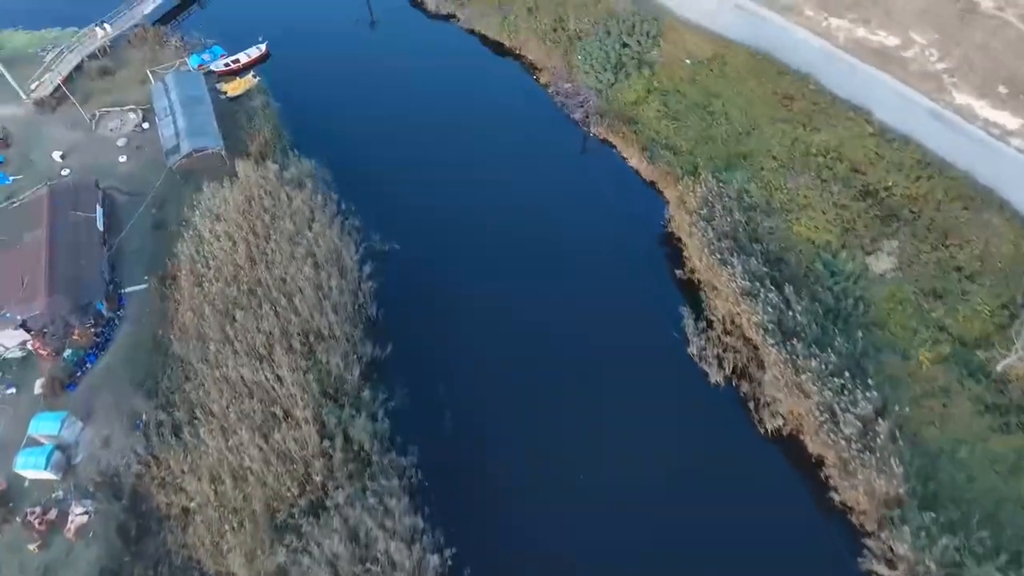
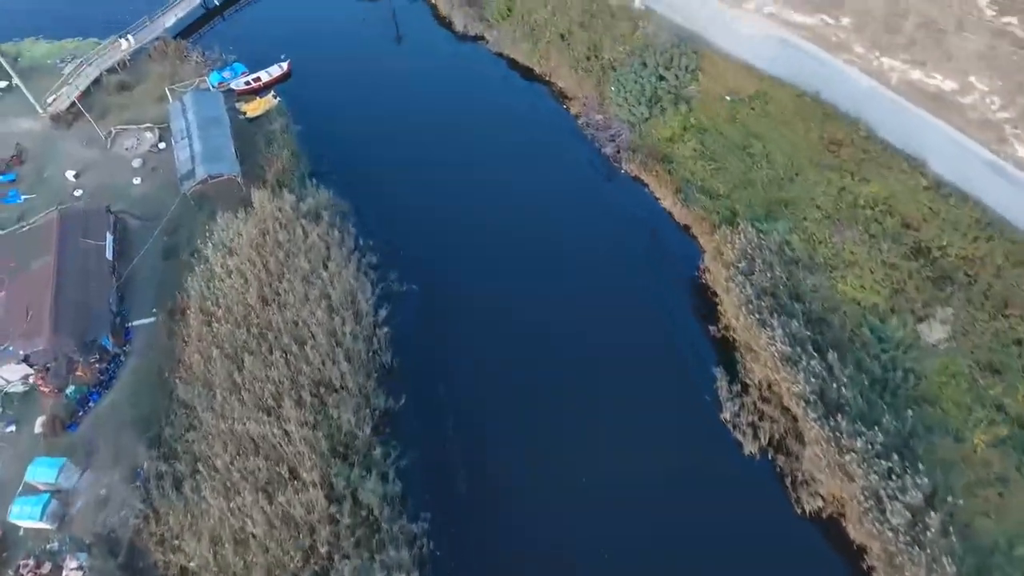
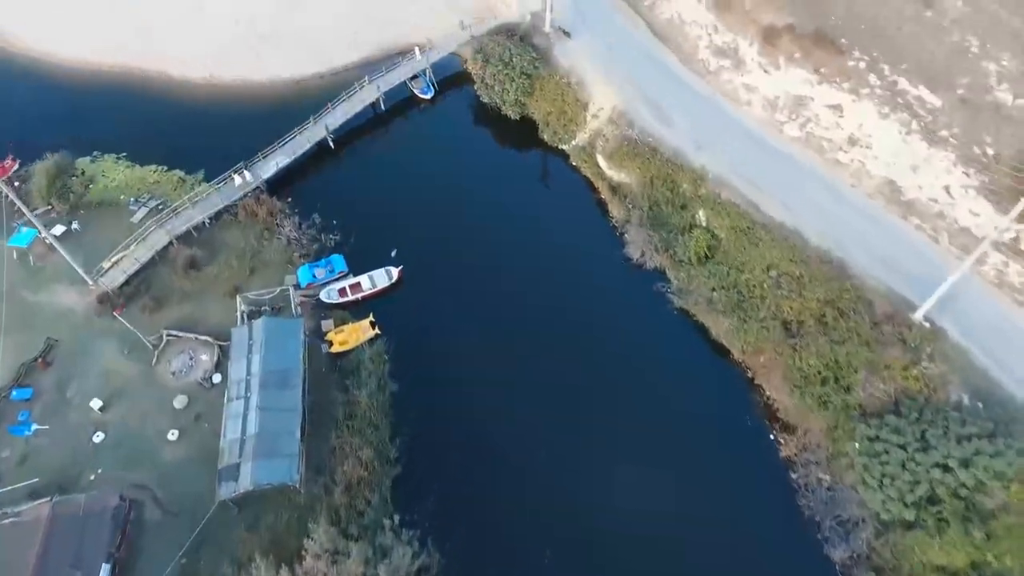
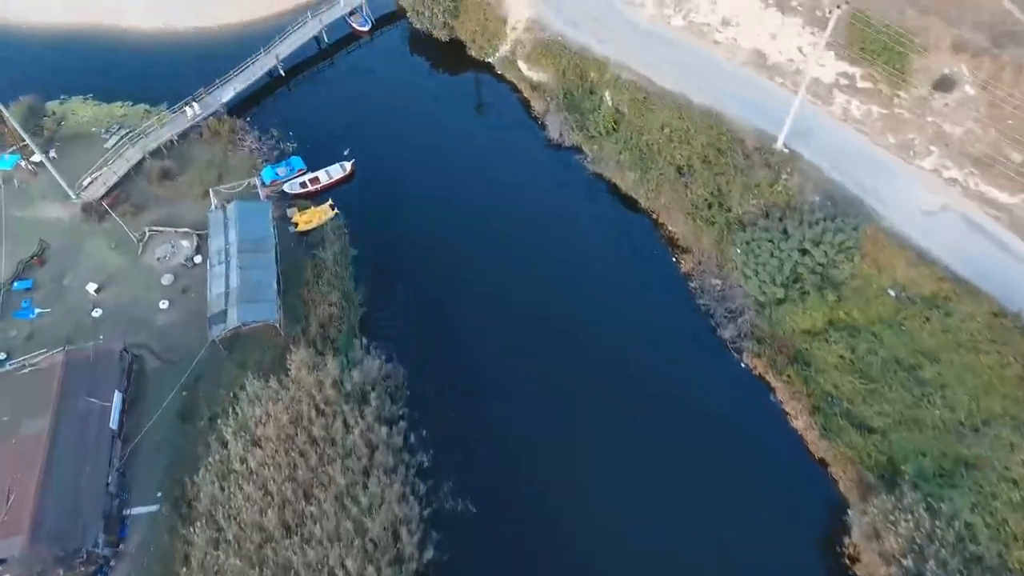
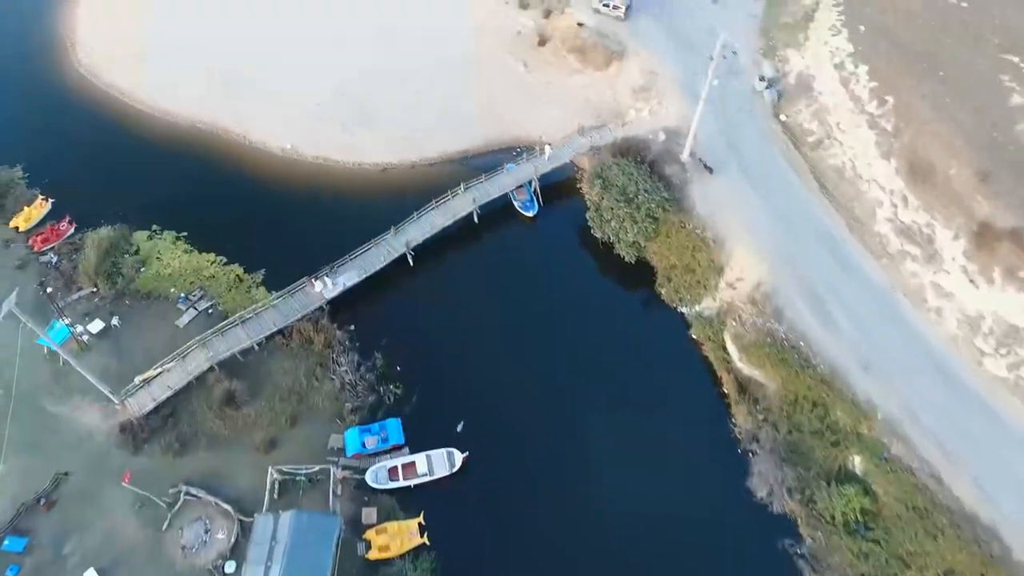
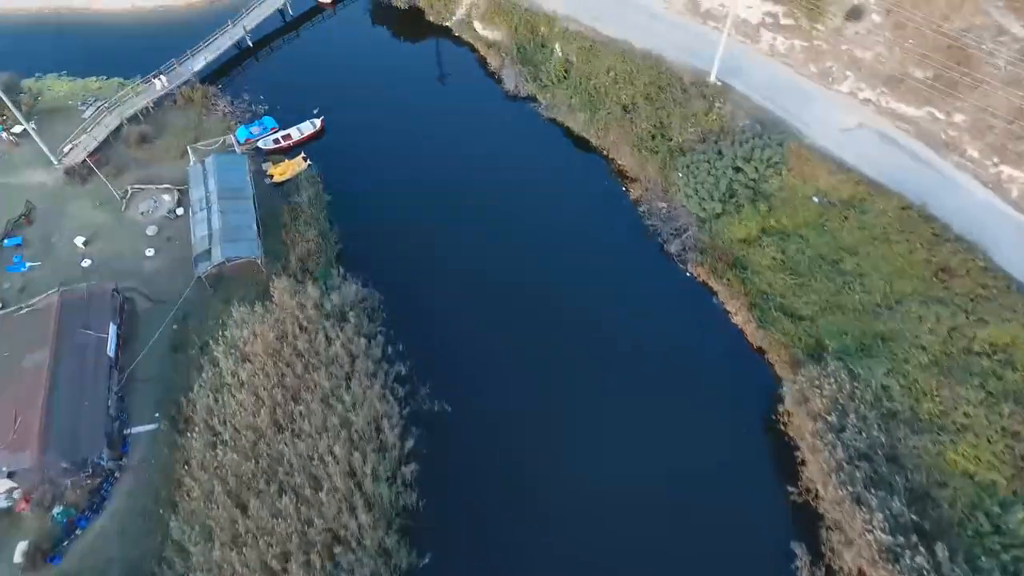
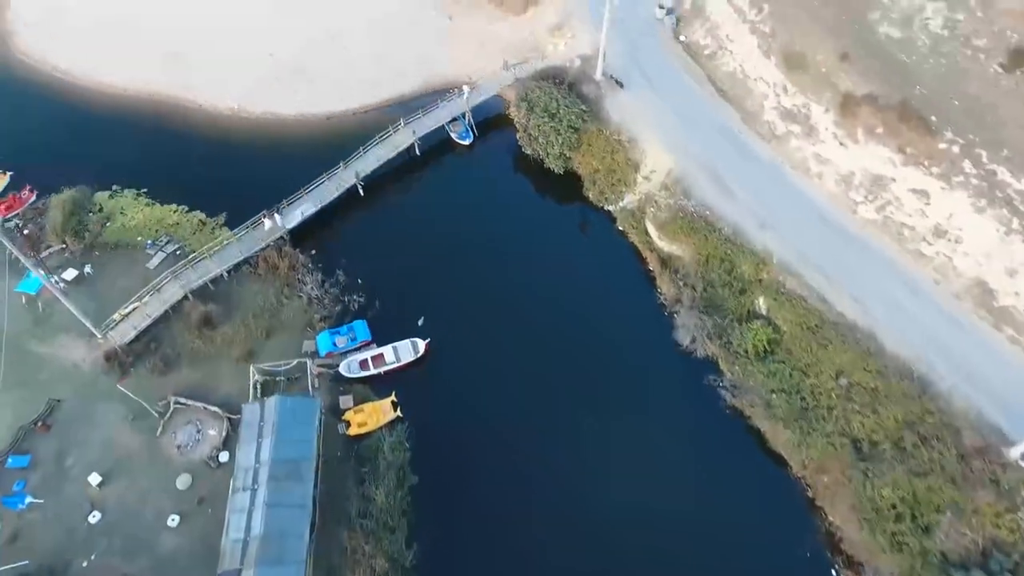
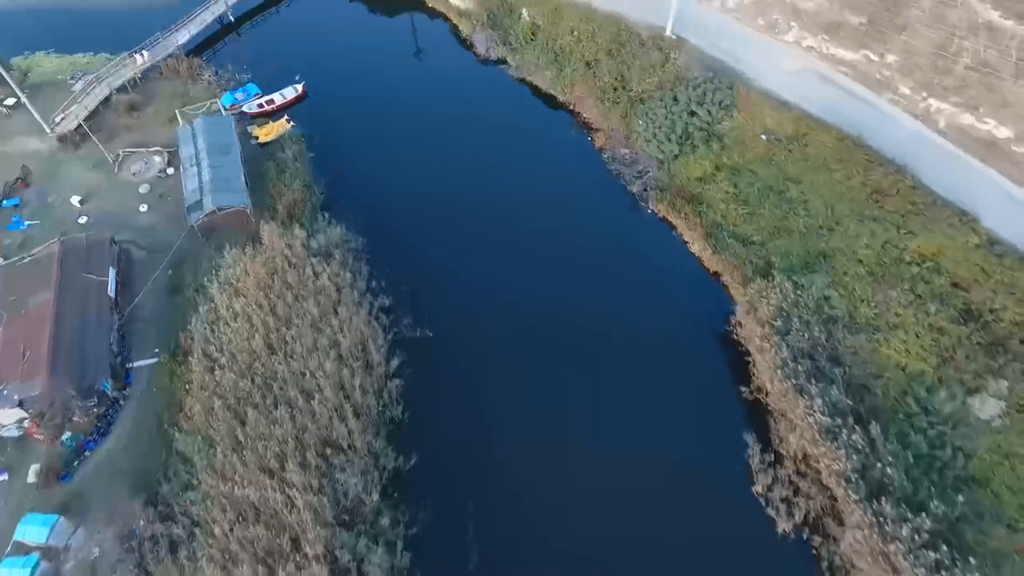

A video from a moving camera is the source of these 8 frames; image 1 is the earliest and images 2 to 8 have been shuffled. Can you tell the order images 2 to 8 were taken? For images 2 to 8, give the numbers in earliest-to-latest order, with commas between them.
2, 8, 6, 4, 3, 7, 5
